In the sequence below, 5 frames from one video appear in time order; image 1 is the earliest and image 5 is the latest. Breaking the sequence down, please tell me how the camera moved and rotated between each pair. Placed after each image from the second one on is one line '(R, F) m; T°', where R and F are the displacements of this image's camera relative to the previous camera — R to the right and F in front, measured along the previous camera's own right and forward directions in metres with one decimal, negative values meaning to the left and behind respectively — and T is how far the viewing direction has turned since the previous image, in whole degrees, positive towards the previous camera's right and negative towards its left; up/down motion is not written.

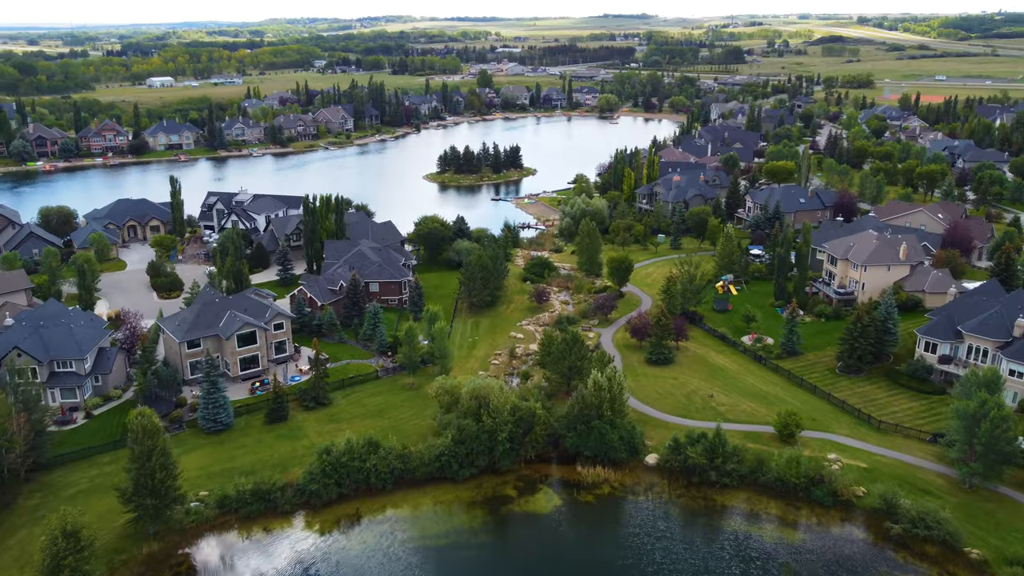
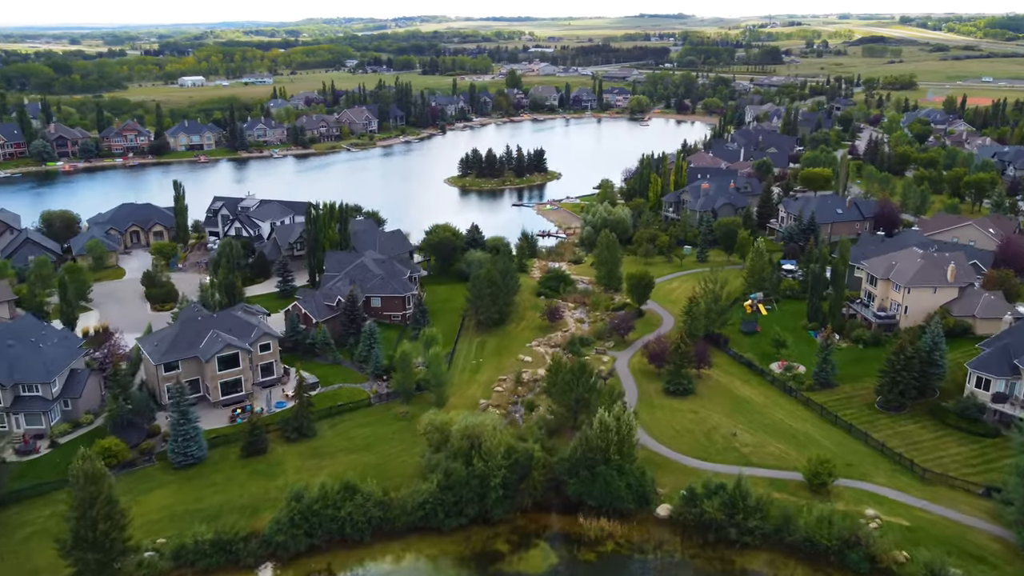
(+1.1, +3.0) m; -2°
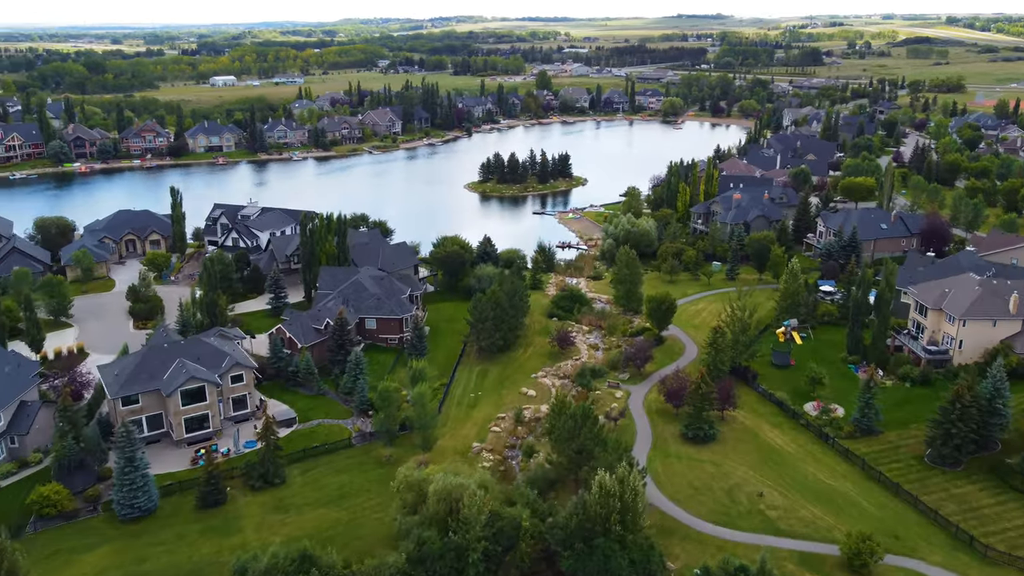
(+1.2, +3.6) m; -2°
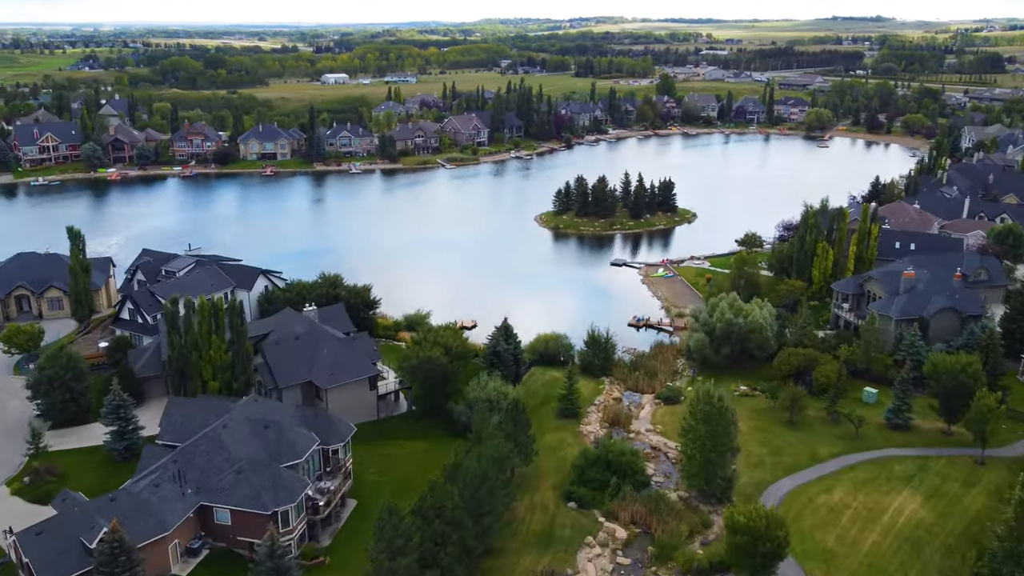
(+3.8, +18.0) m; -9°
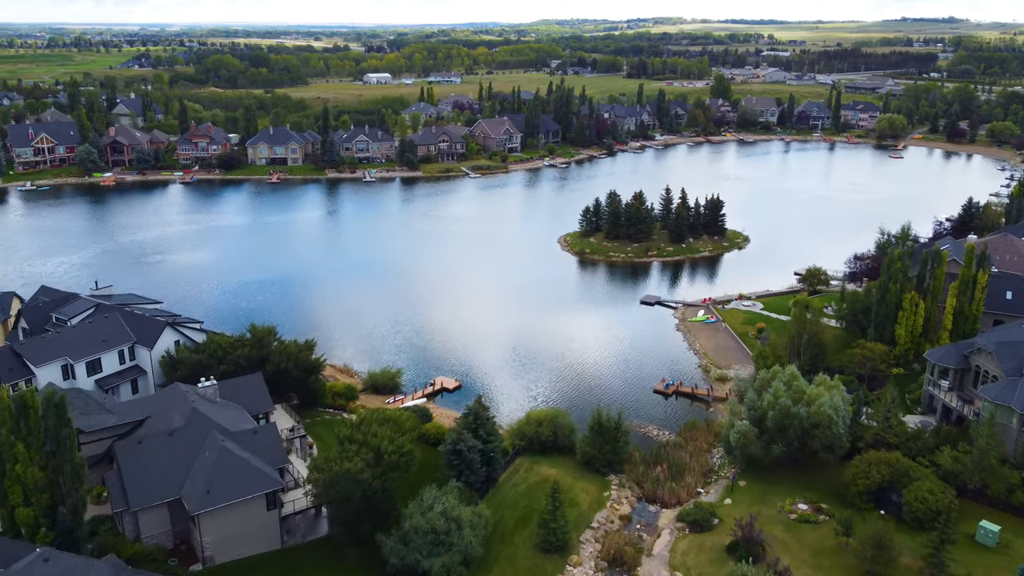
(+2.3, +8.9) m; -4°
